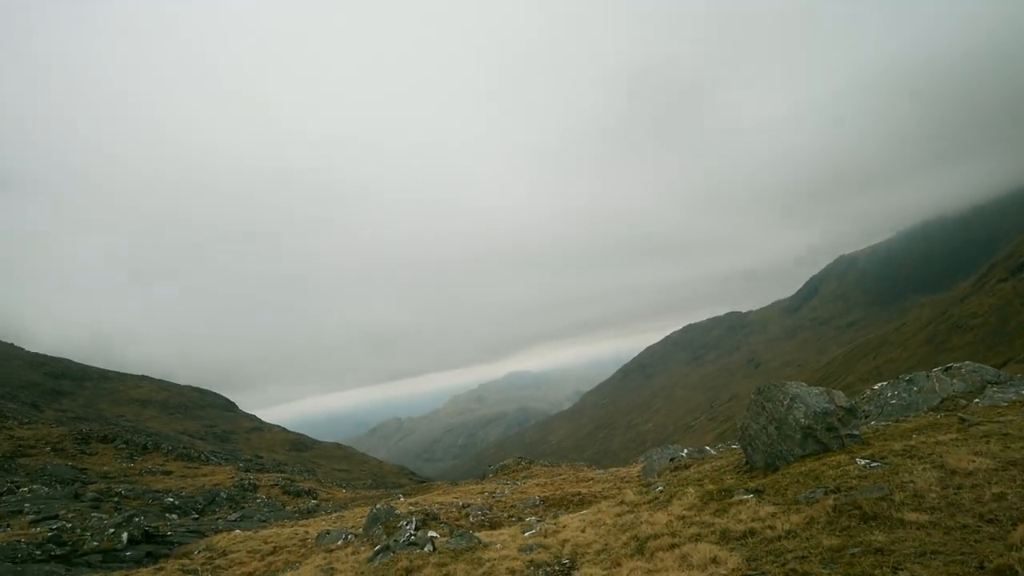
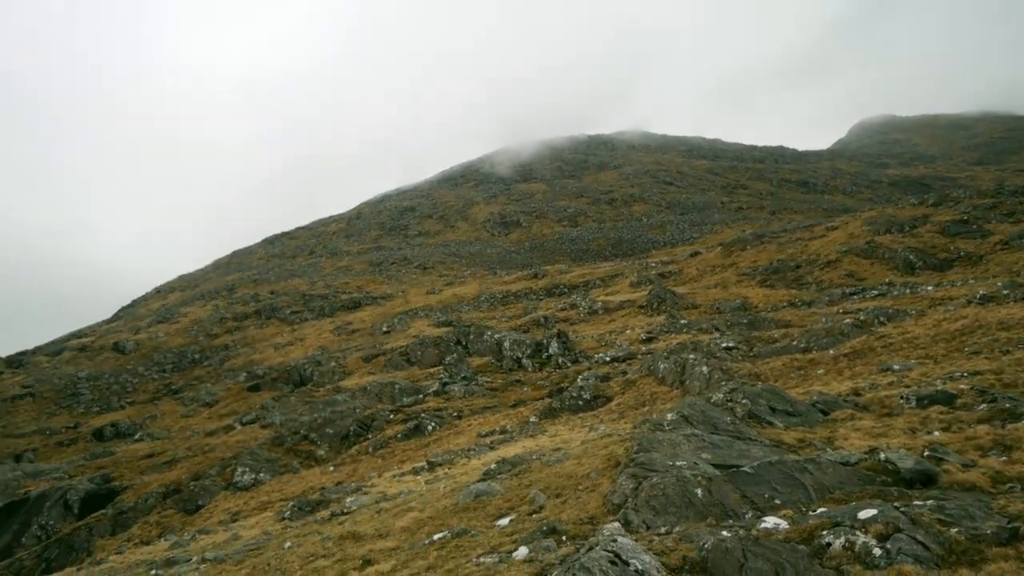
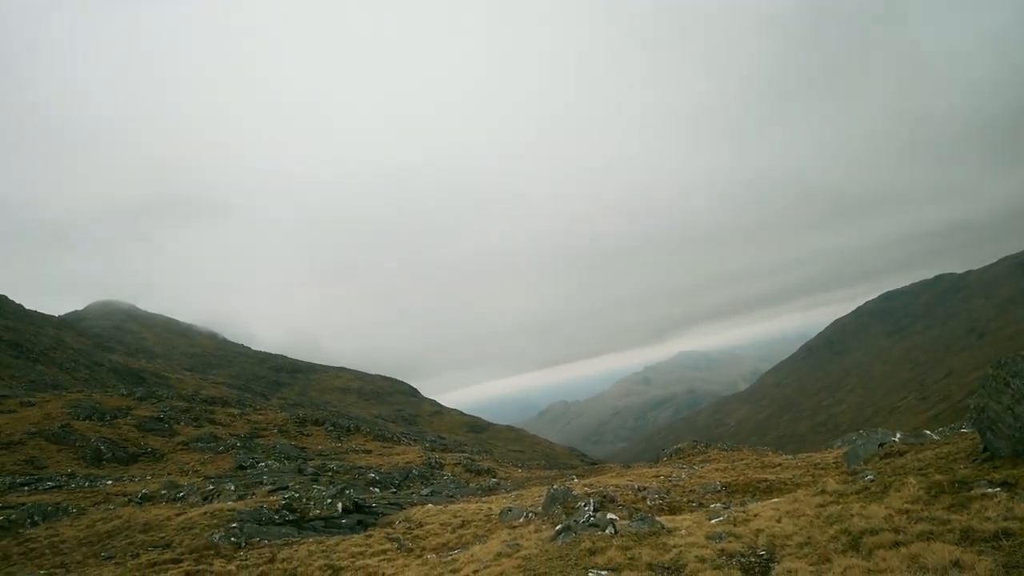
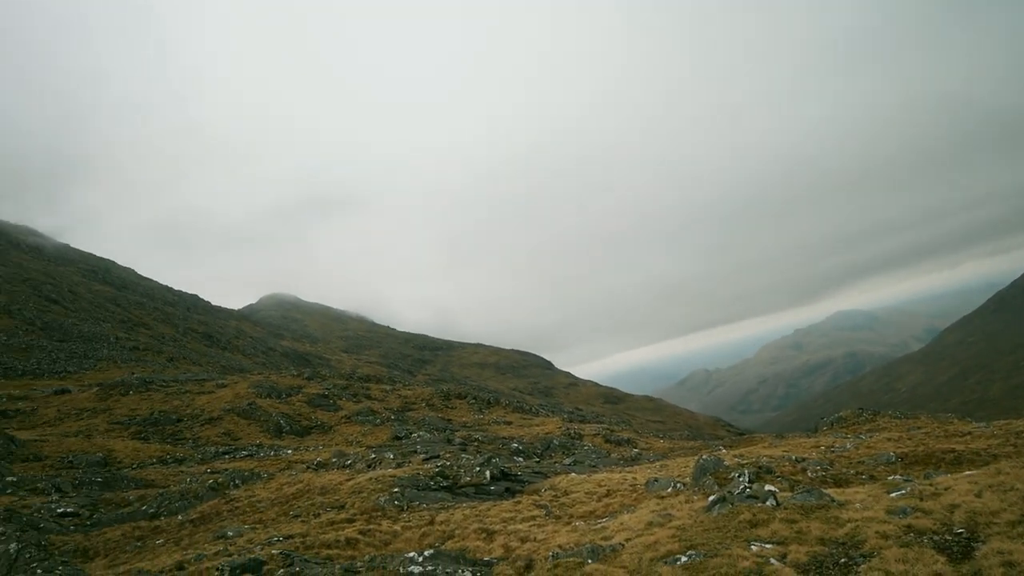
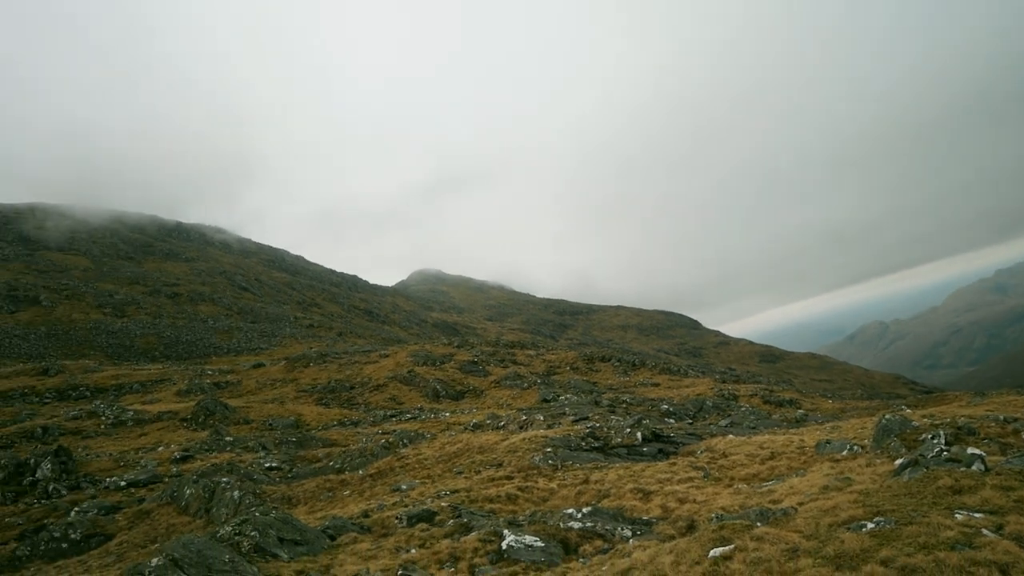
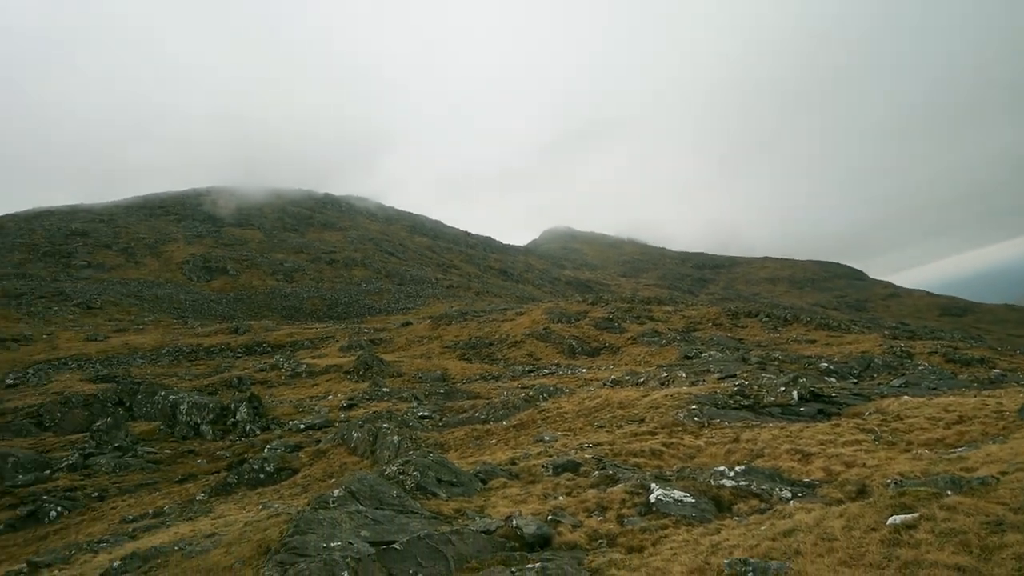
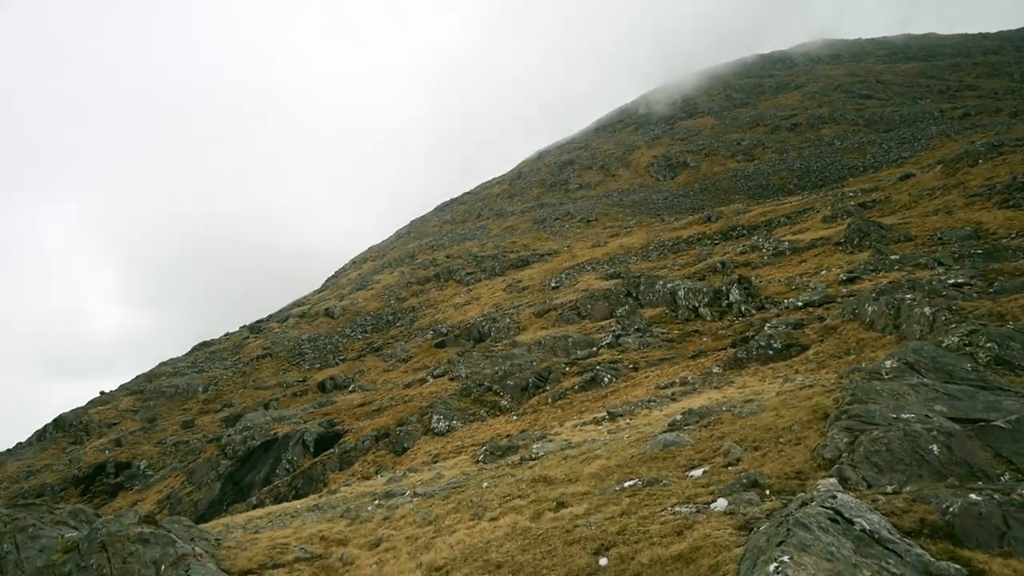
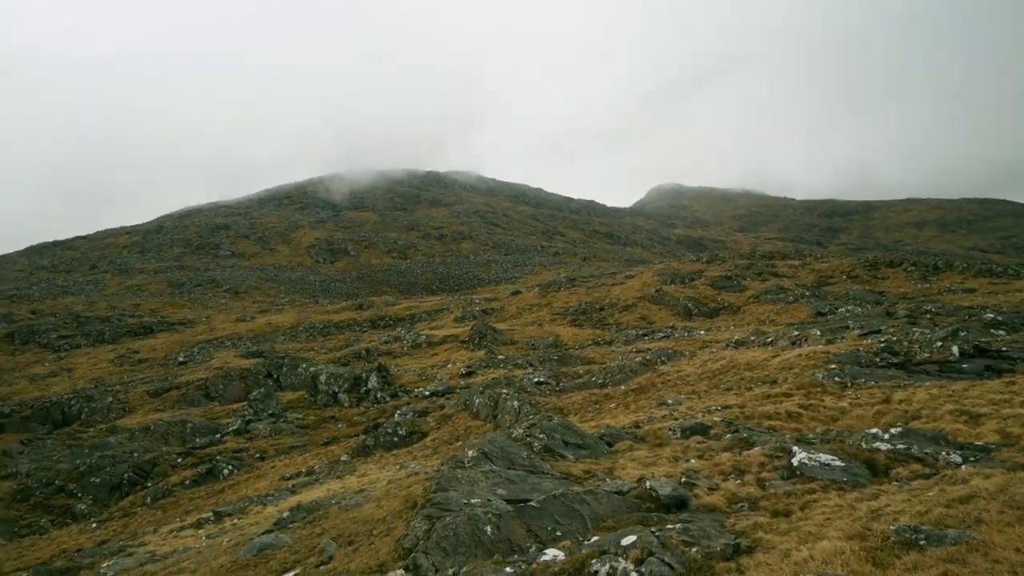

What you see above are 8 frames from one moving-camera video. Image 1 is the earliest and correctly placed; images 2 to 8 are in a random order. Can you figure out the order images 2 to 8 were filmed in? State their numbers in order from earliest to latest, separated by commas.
3, 4, 5, 6, 8, 2, 7
